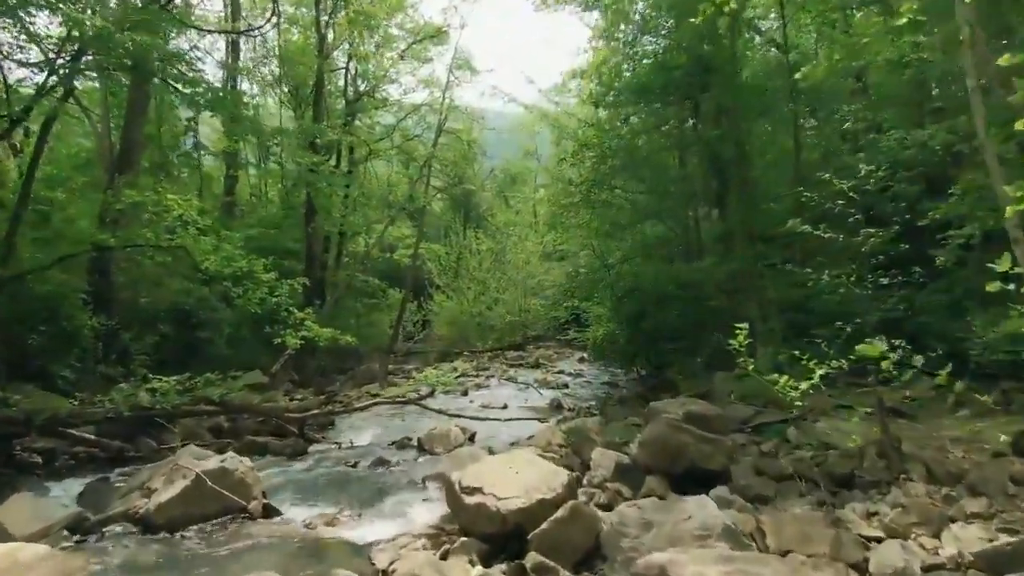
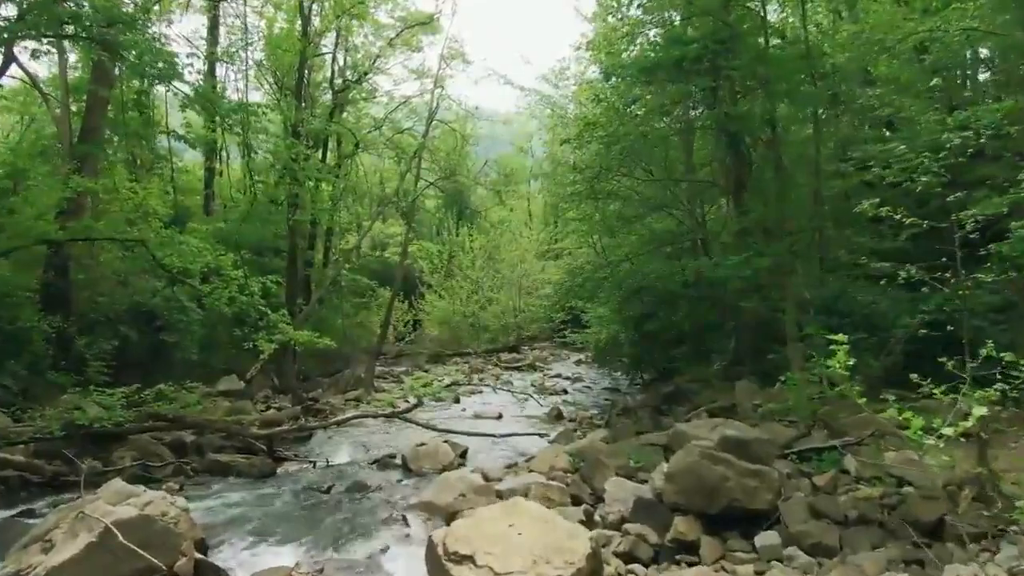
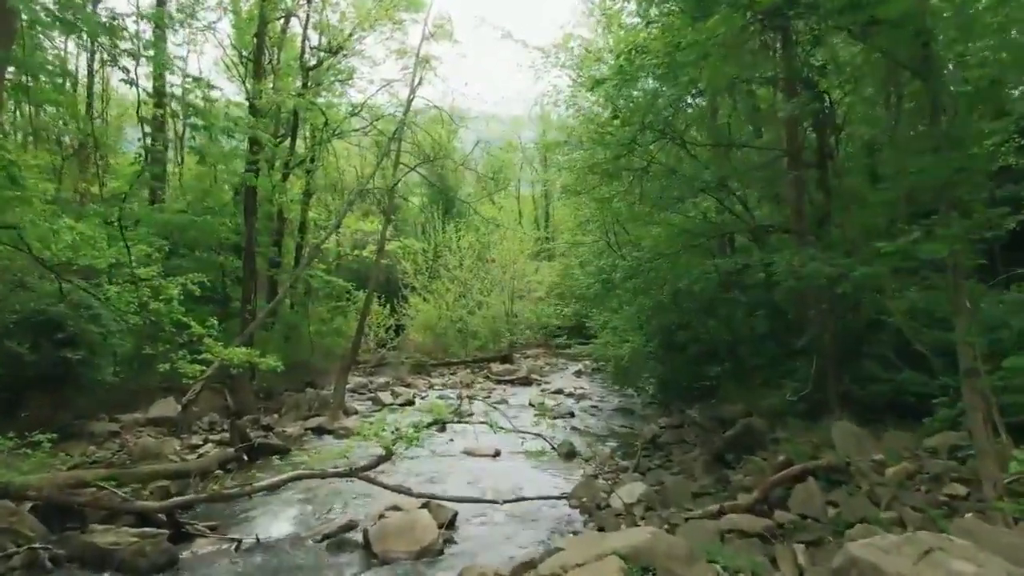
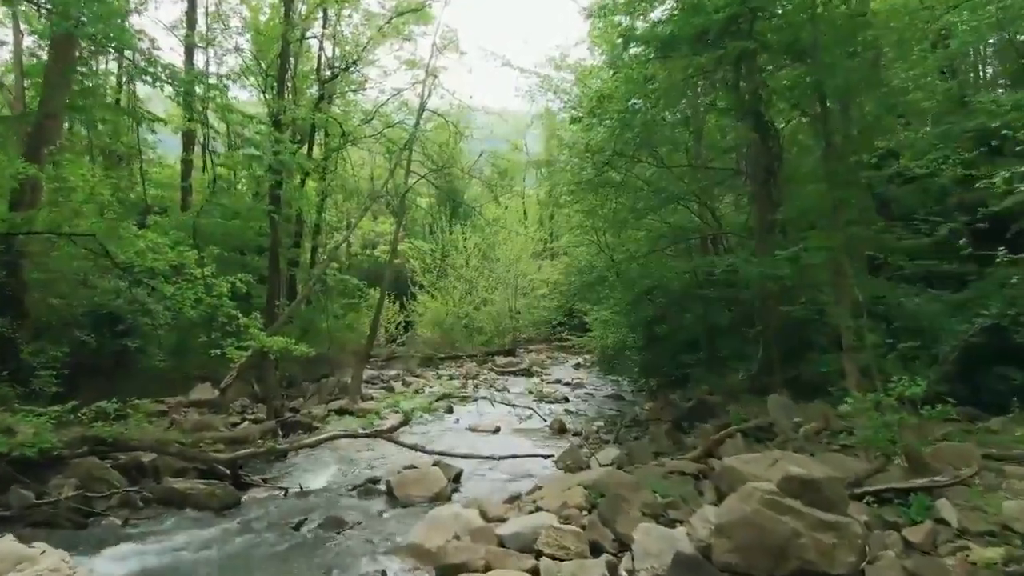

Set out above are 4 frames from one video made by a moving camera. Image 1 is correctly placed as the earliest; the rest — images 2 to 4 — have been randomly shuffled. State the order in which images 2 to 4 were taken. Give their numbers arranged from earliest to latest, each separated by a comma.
2, 4, 3
